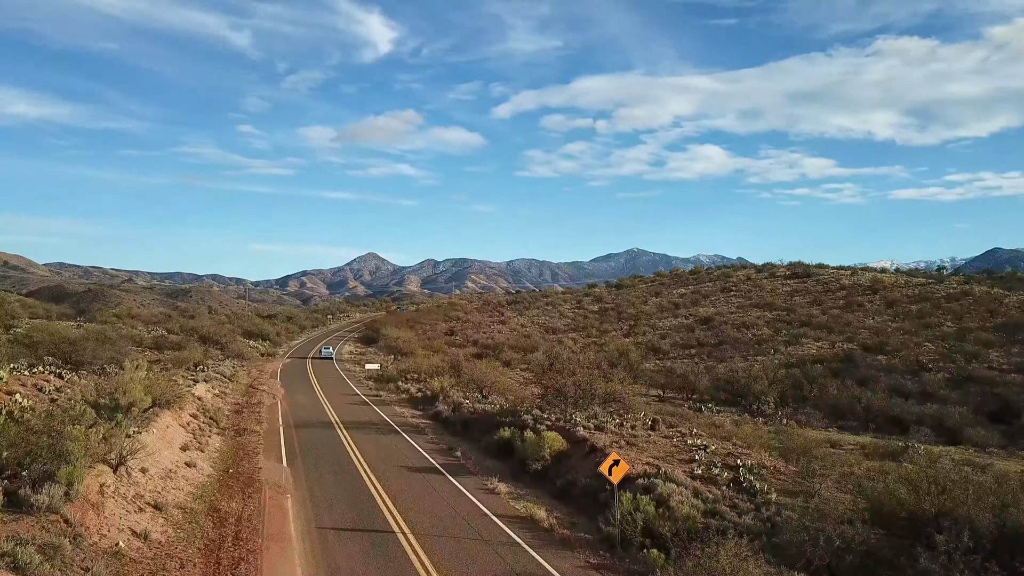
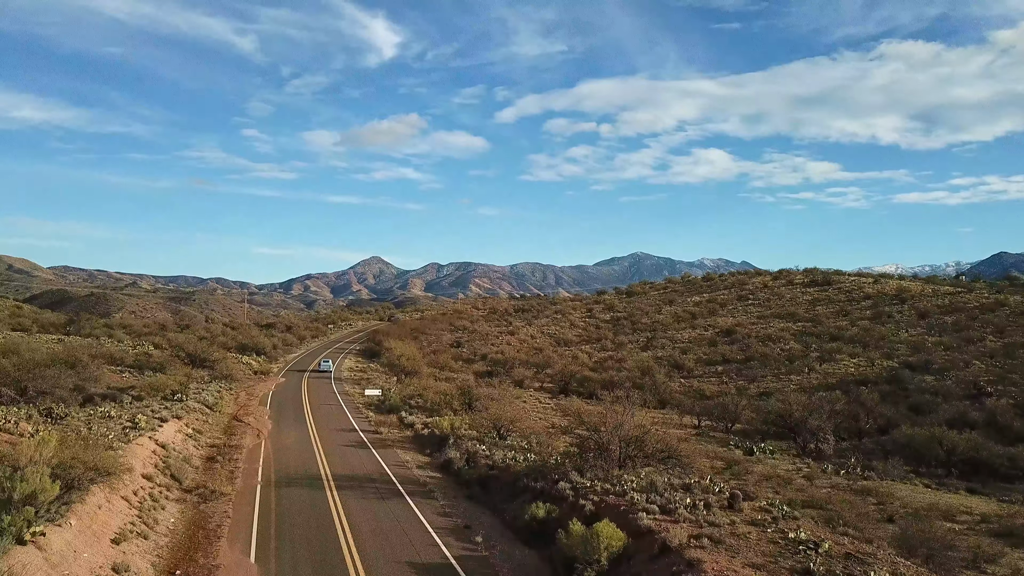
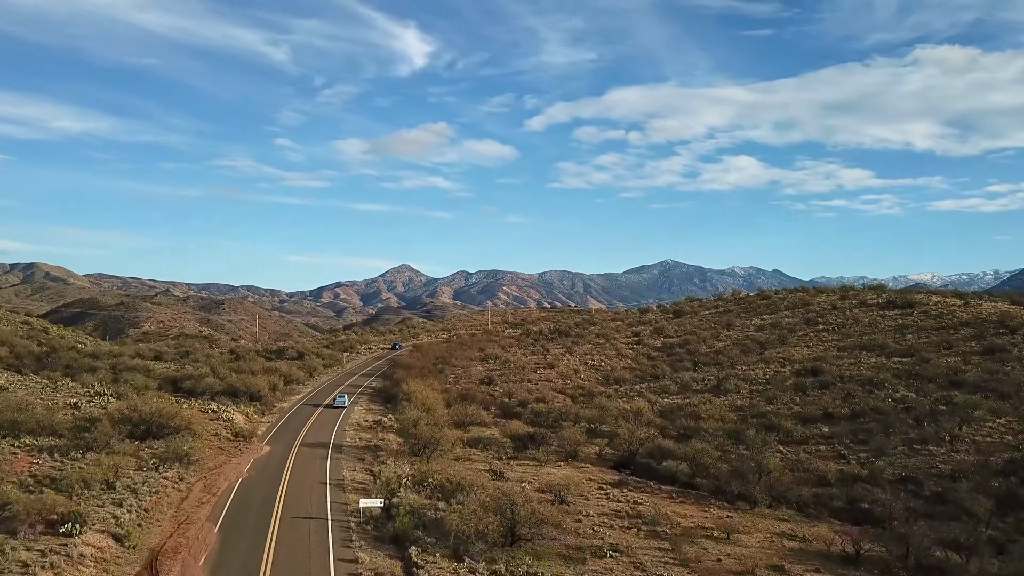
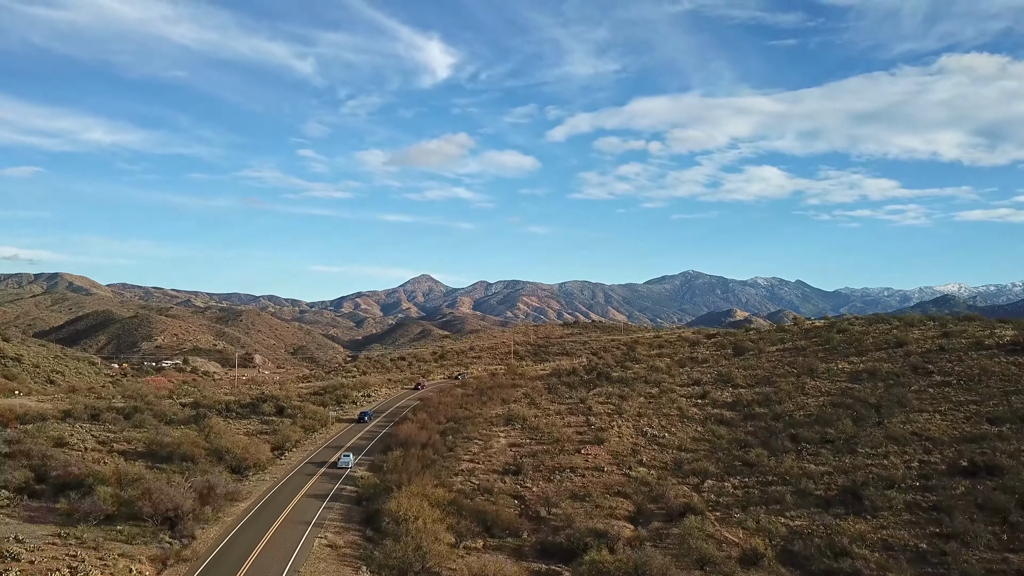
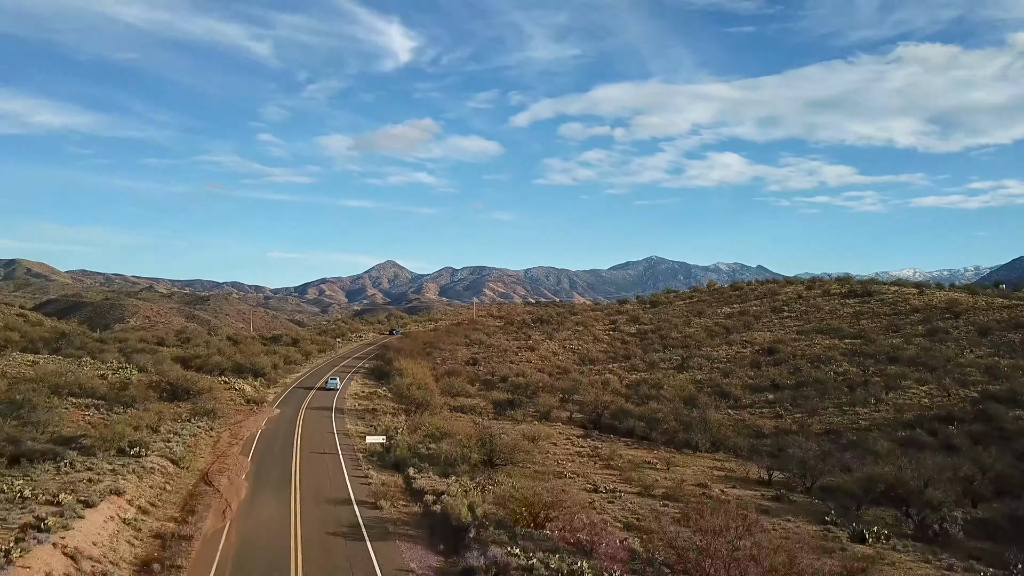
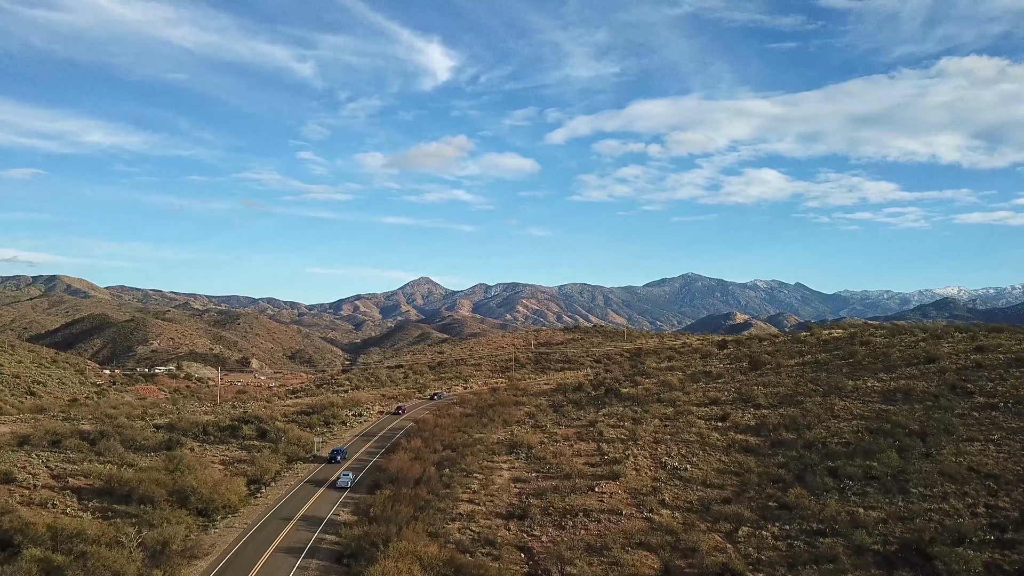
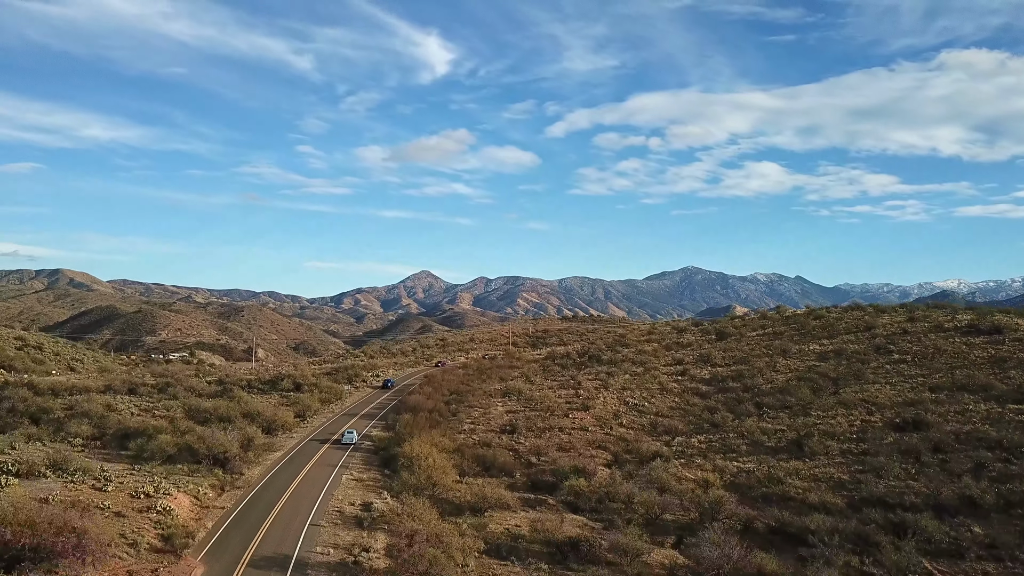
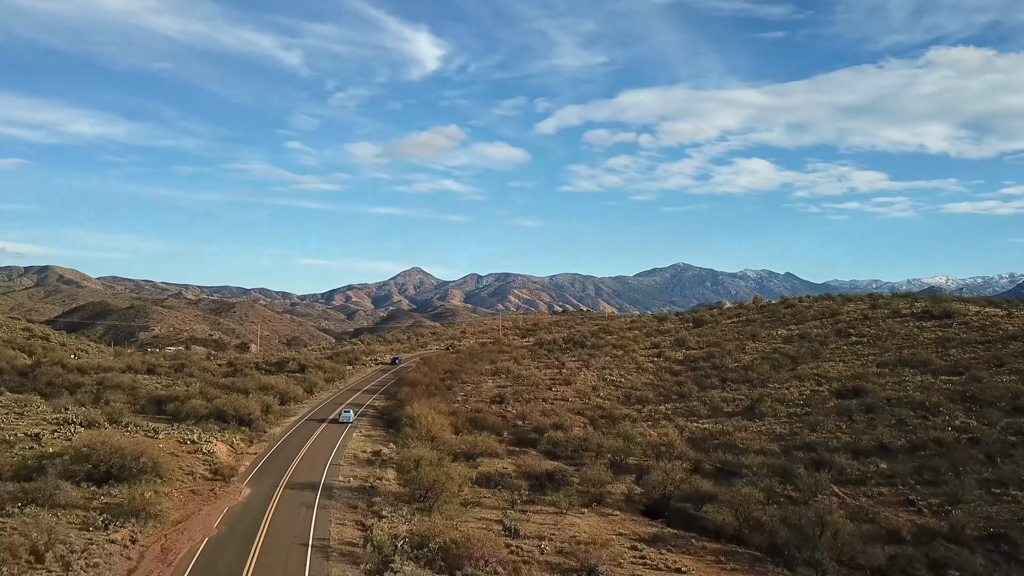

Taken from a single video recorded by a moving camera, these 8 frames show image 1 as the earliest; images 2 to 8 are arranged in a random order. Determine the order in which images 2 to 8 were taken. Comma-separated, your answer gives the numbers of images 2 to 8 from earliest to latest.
2, 5, 3, 8, 7, 4, 6
